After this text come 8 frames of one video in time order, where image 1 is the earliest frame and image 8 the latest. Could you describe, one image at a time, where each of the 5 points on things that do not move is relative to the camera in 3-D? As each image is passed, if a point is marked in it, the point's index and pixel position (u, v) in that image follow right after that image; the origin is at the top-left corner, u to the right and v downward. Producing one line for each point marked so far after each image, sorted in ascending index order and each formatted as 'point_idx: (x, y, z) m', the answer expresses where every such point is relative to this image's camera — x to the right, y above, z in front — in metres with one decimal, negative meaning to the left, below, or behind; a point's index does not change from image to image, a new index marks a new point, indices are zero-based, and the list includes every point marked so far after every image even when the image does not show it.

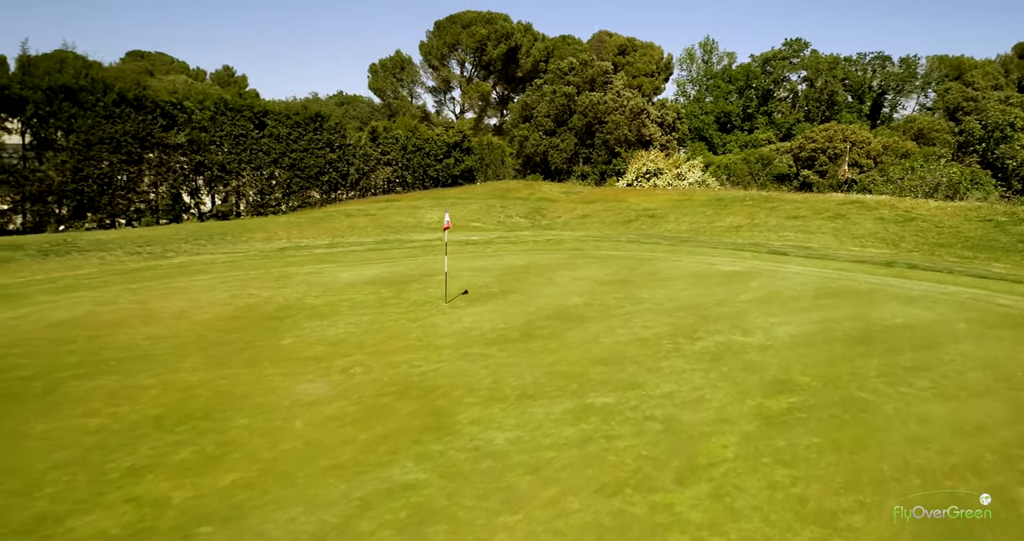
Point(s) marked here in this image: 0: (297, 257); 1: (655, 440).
0: (-5.8, +0.3, +19.3) m
1: (+1.5, -1.8, +7.6) m
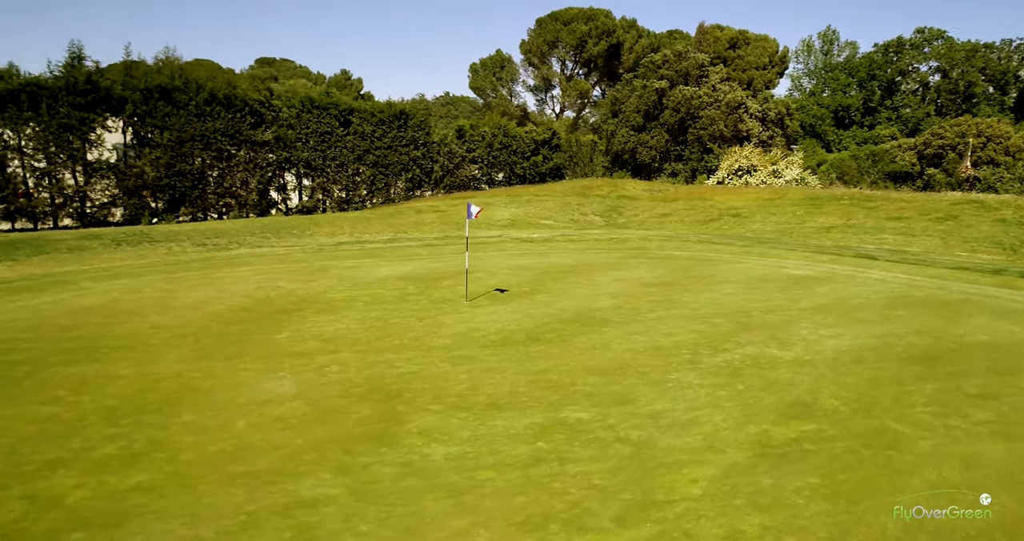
0: (-4.4, +0.5, +19.2) m
1: (+0.9, -1.8, +6.5) m
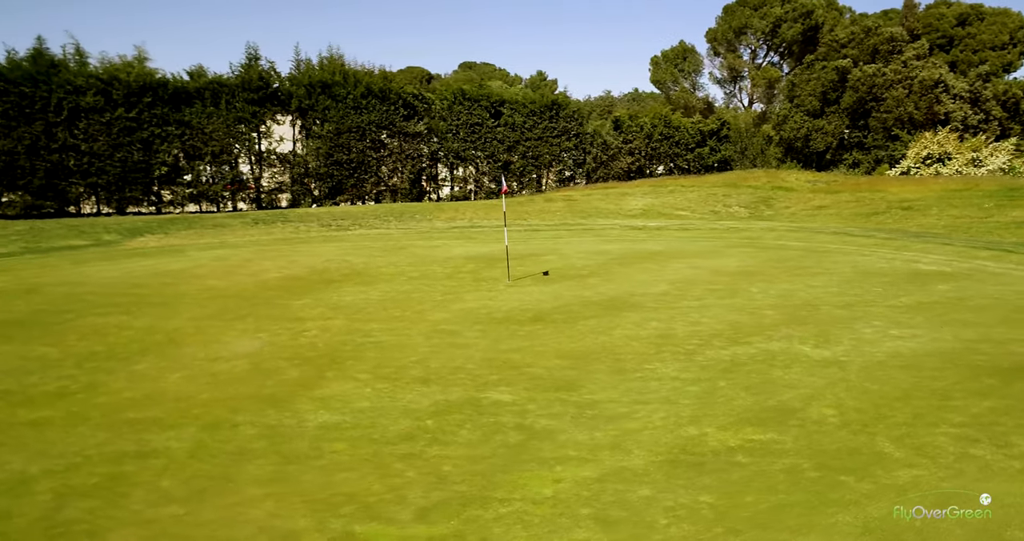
0: (-1.7, +1.0, +19.1) m
1: (-0.2, -1.4, +5.5) m
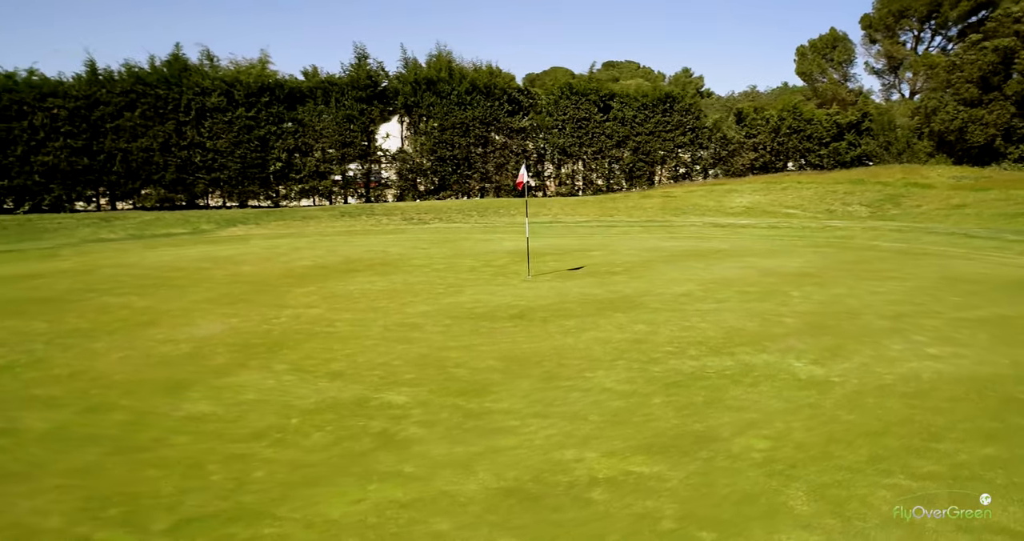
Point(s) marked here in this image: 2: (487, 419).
0: (+0.1, +1.1, +18.4) m
1: (-1.3, -1.3, +4.8) m
2: (-0.2, -1.1, +5.4) m
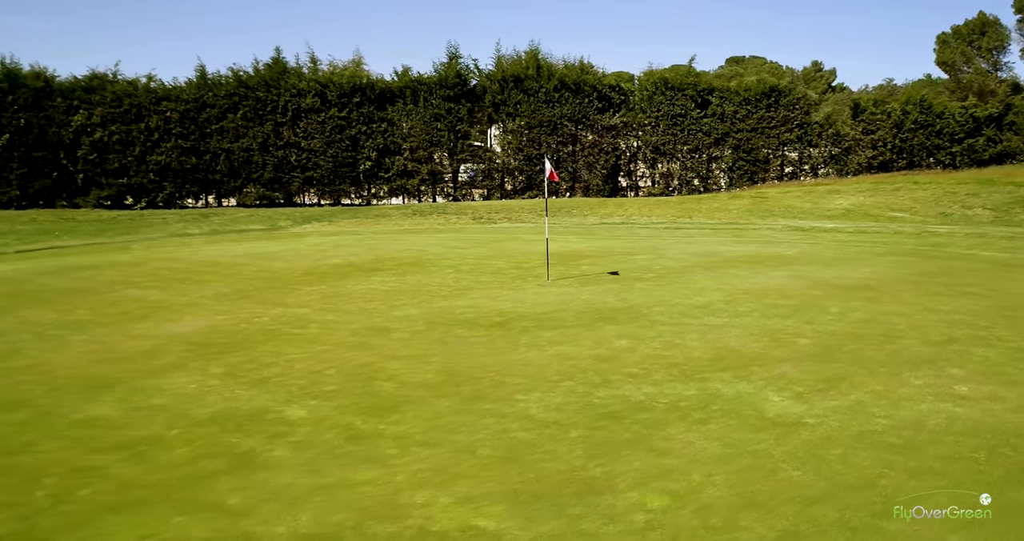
0: (+1.6, +1.0, +17.5) m
1: (-2.2, -1.3, +4.3) m
2: (-0.9, -1.1, +4.7) m
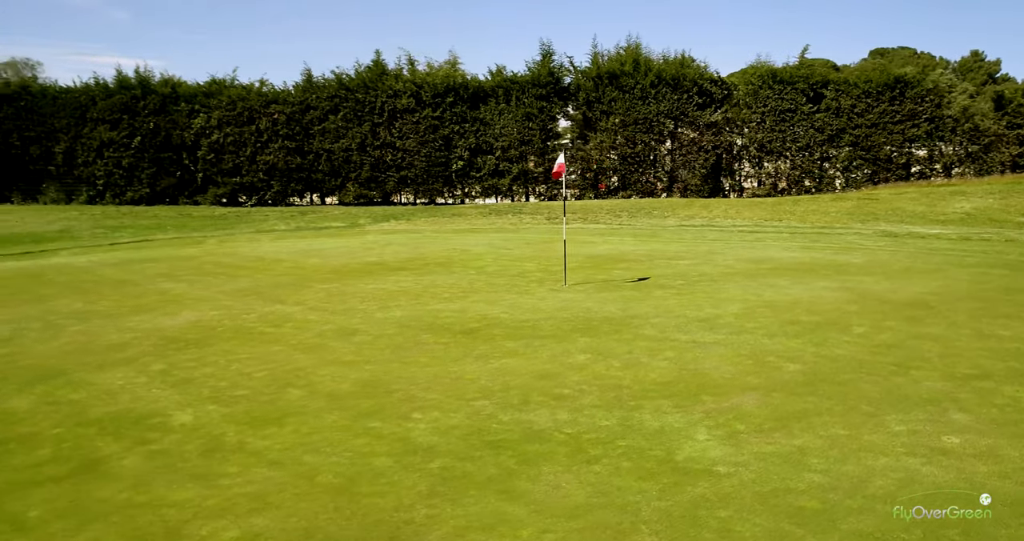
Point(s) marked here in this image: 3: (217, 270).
0: (+3.0, +0.9, +16.5) m
1: (-3.1, -1.2, +4.1) m
2: (-1.8, -1.1, +4.3) m
3: (-5.1, 0.0, +12.3) m
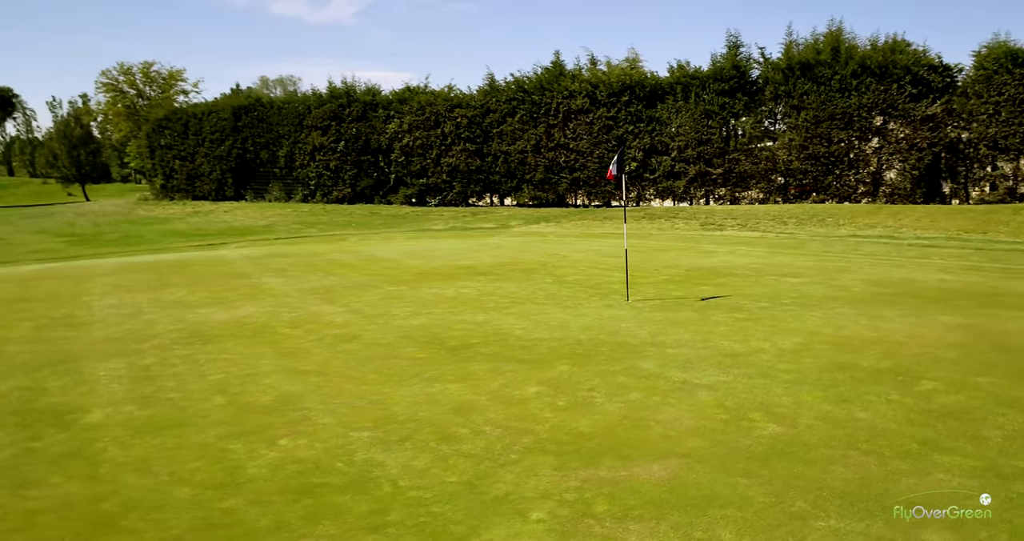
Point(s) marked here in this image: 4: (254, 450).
0: (+5.6, +0.6, +14.4) m
1: (-4.0, -1.2, +4.4) m
2: (-2.6, -1.1, +4.2) m
3: (-3.4, +0.1, +12.8) m
4: (-1.5, -1.1, +4.3) m
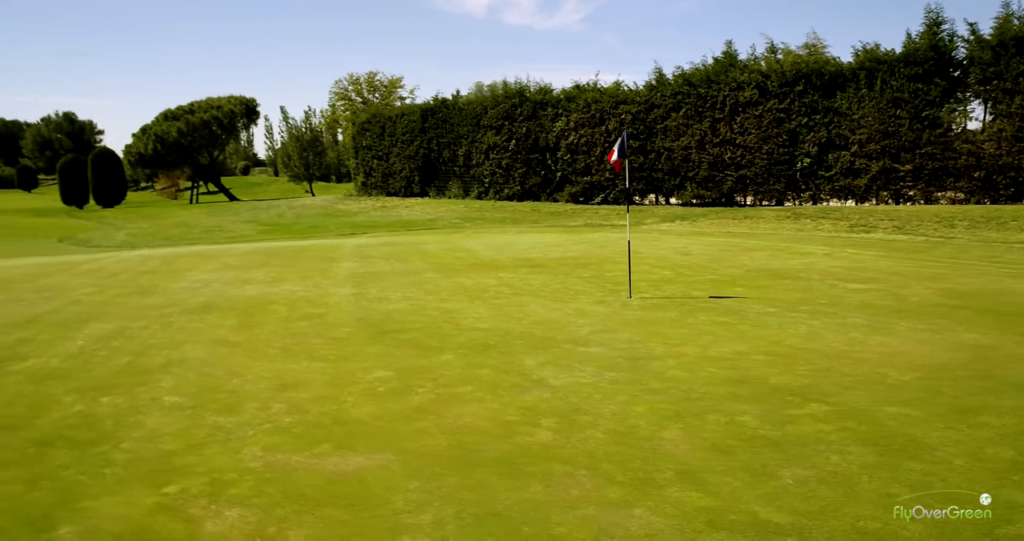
0: (+7.1, +0.4, +12.1) m
1: (-5.1, -0.9, +5.4) m
2: (-3.9, -0.9, +4.8) m
3: (-2.0, +0.3, +13.3) m
4: (-2.8, -0.9, +4.6) m
